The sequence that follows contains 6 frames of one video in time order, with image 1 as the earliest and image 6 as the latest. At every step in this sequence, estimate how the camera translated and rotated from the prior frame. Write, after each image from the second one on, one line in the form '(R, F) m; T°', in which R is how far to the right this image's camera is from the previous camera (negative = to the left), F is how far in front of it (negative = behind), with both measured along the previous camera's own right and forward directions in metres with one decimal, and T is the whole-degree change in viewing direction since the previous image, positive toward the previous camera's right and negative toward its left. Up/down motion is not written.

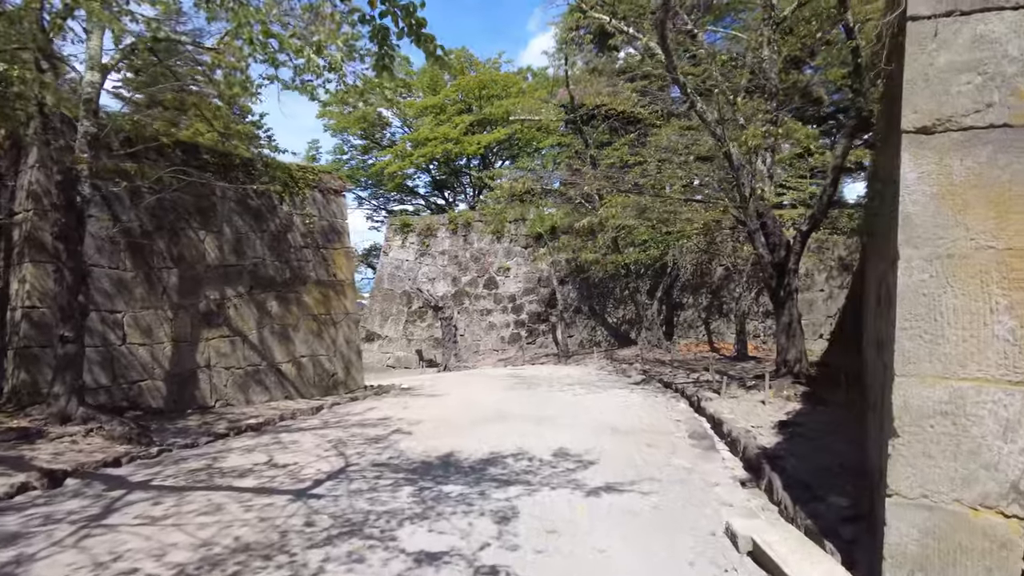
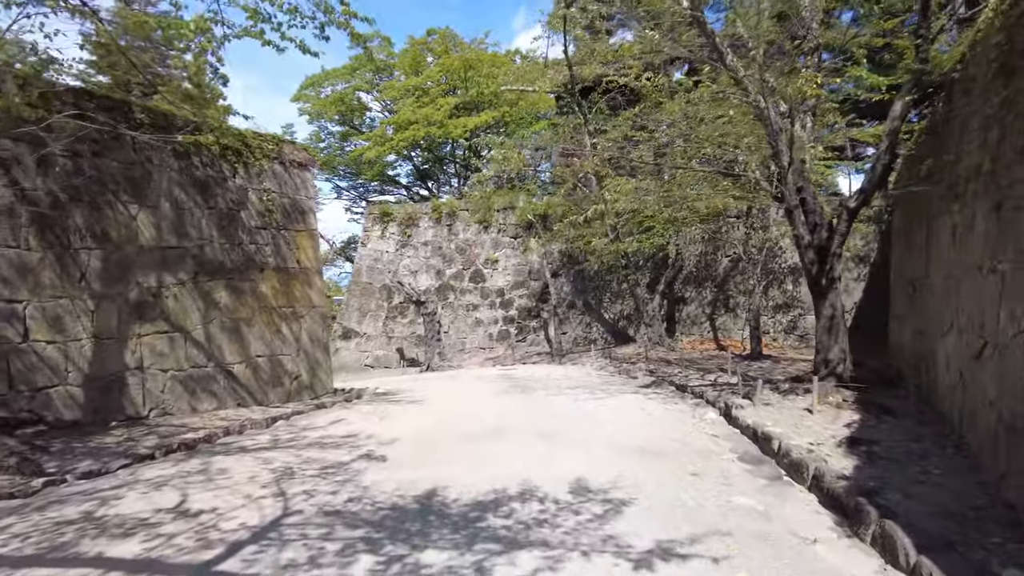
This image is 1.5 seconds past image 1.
(-0.1, +1.2) m; +1°
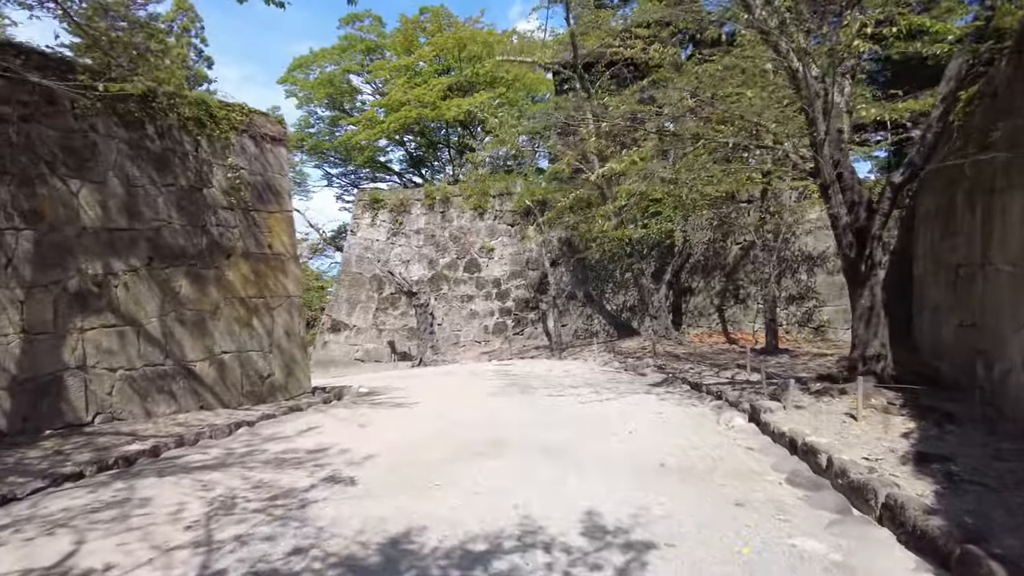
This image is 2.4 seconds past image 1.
(0.0, +0.8) m; 0°
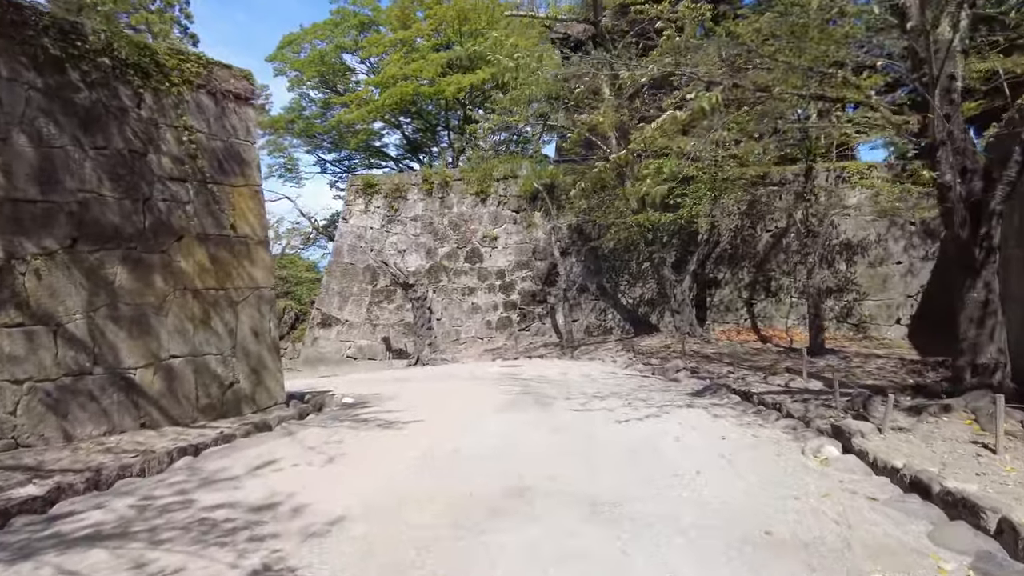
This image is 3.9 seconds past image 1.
(-0.1, +1.2) m; 0°
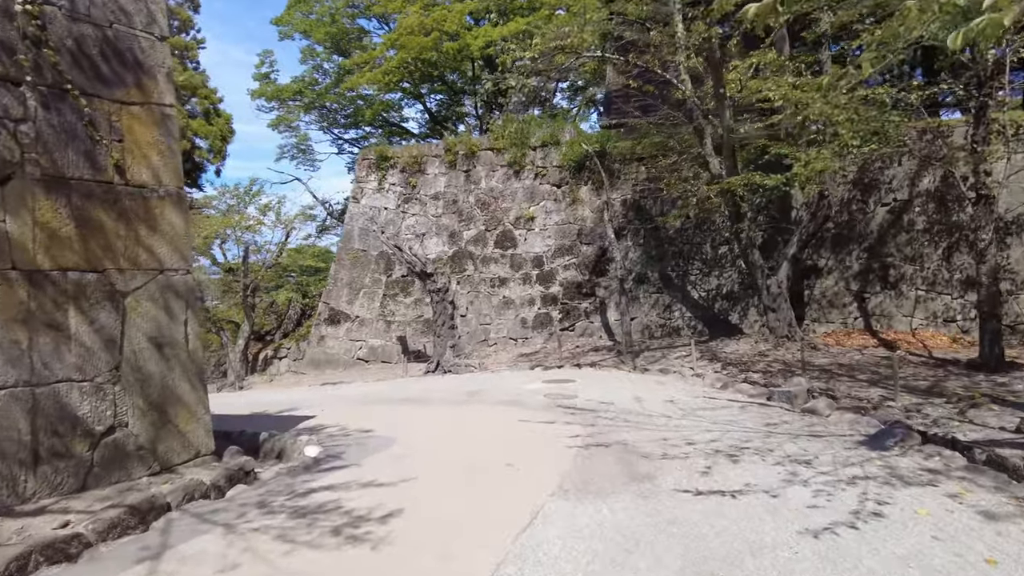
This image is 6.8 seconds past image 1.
(-0.2, +2.4) m; -2°
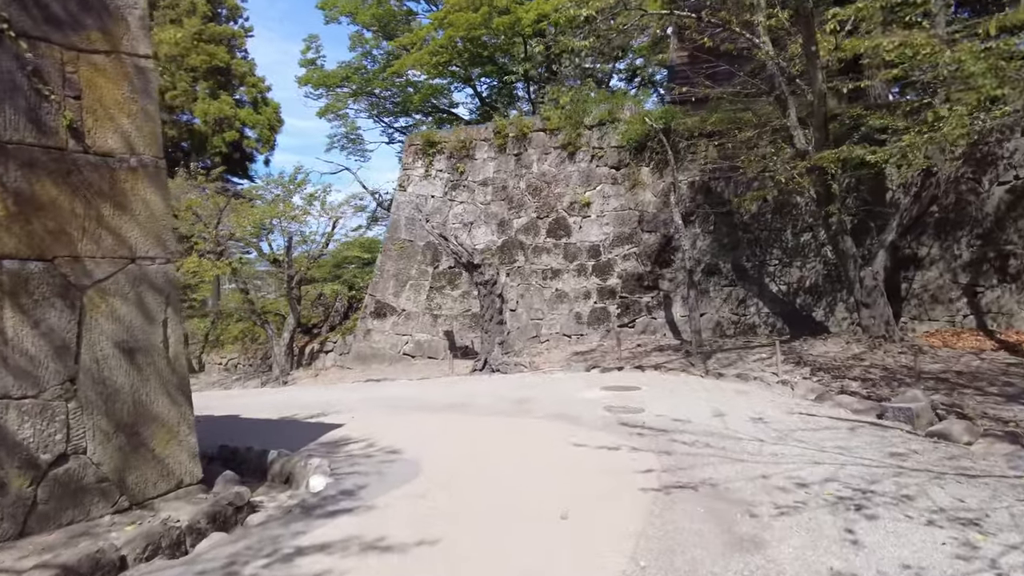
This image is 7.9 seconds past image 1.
(0.0, +0.9) m; -5°
